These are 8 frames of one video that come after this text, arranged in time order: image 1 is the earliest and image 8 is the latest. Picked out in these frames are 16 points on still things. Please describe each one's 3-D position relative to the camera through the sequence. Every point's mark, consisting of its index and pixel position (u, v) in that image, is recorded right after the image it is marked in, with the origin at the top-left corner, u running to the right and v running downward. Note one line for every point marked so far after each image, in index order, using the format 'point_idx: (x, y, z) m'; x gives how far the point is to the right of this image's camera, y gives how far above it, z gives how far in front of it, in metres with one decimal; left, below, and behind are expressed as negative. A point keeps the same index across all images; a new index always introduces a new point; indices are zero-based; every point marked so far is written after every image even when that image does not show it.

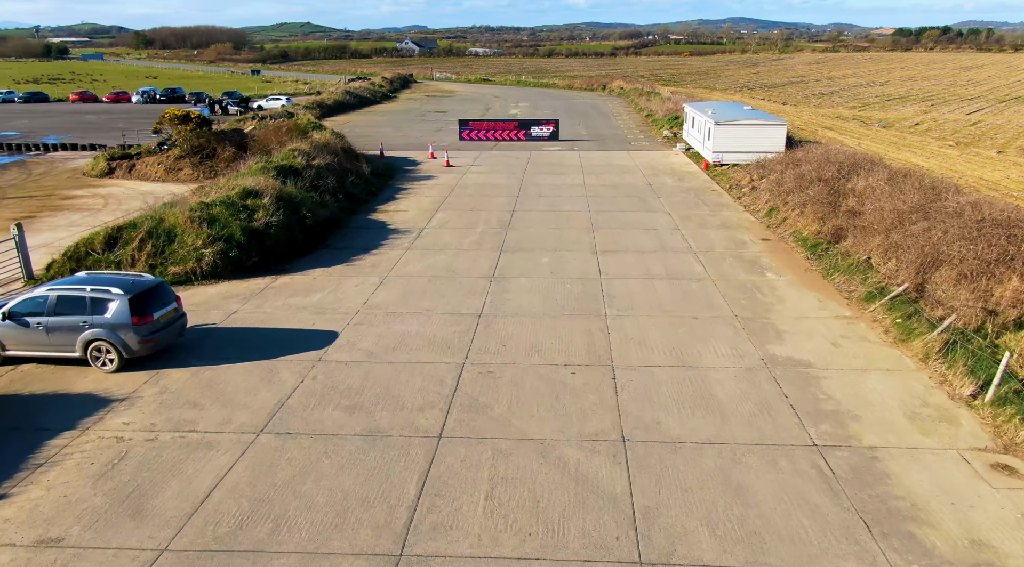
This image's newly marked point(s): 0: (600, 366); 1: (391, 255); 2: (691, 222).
0: (+1.1, -1.1, +10.1) m
1: (-2.5, +0.6, +16.1) m
2: (+4.2, +1.5, +18.5) m
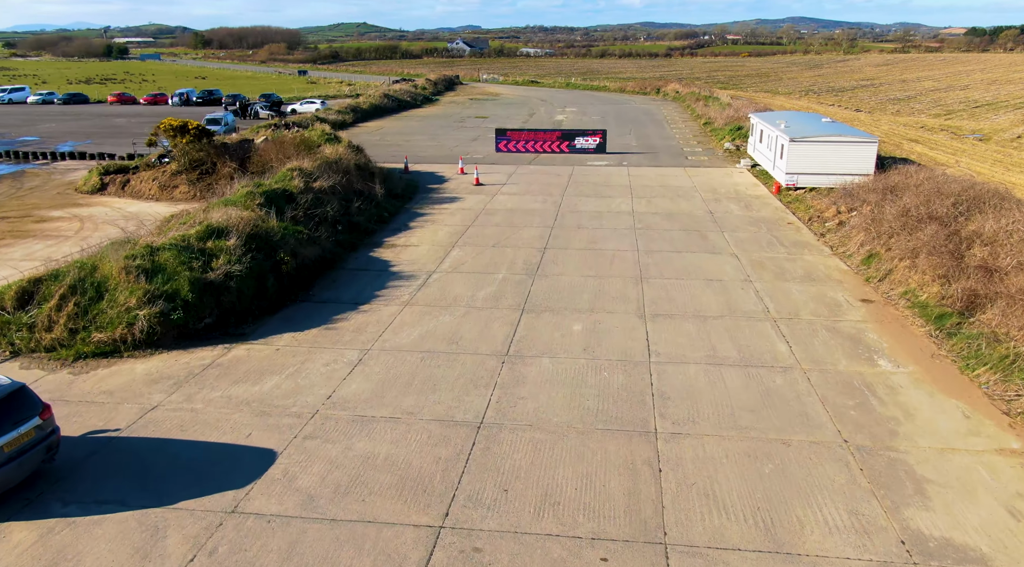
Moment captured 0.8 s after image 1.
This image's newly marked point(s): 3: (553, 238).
0: (+1.1, -2.2, +6.6) m
1: (-2.1, -0.5, +12.8) m
2: (+4.8, +0.3, +14.8) m
3: (+0.9, +1.0, +17.6) m
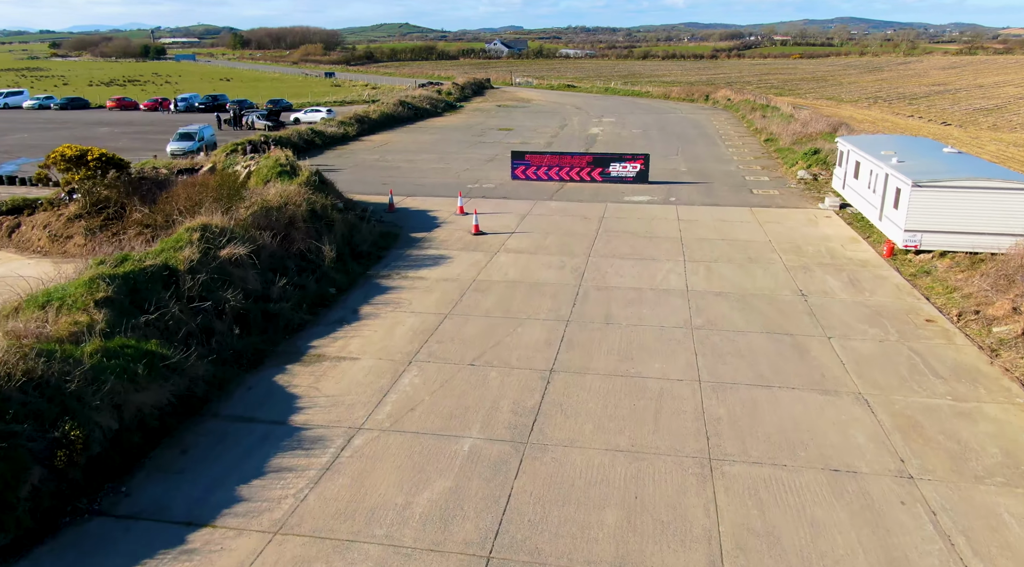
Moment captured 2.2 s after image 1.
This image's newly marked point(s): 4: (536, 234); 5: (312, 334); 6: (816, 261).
0: (+0.4, -4.2, +0.4) m
1: (-2.5, -2.4, +6.8) m
2: (+4.5, -1.7, +8.4) m
3: (+0.8, -0.9, +11.4) m
4: (+0.6, +1.2, +18.6) m
5: (-3.1, -0.8, +12.3) m
6: (+6.2, +0.5, +15.8) m
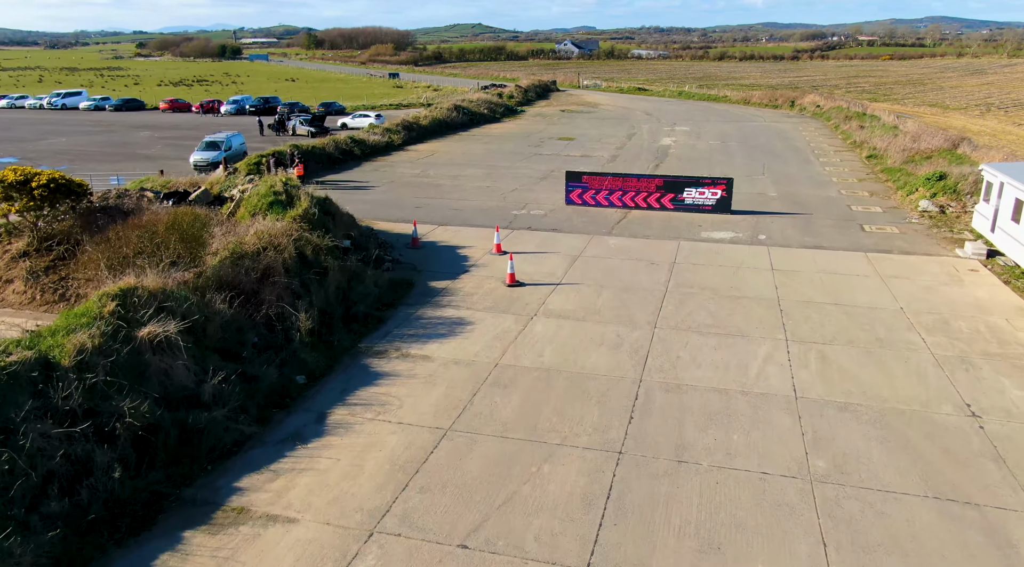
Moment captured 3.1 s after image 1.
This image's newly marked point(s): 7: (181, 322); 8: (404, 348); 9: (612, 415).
0: (-0.4, -5.4, -3.6) m
1: (-2.7, -3.5, +3.0) m
2: (+4.4, -3.1, +4.0) m
3: (+1.0, -2.2, +7.3) m
4: (+1.4, -0.1, +14.5) m
5: (-2.9, -1.9, +8.5) m
6: (+6.7, -0.9, +11.2) m
7: (-4.2, -0.5, +9.9) m
8: (-1.6, -1.0, +11.8) m
9: (+1.2, -1.6, +9.5) m
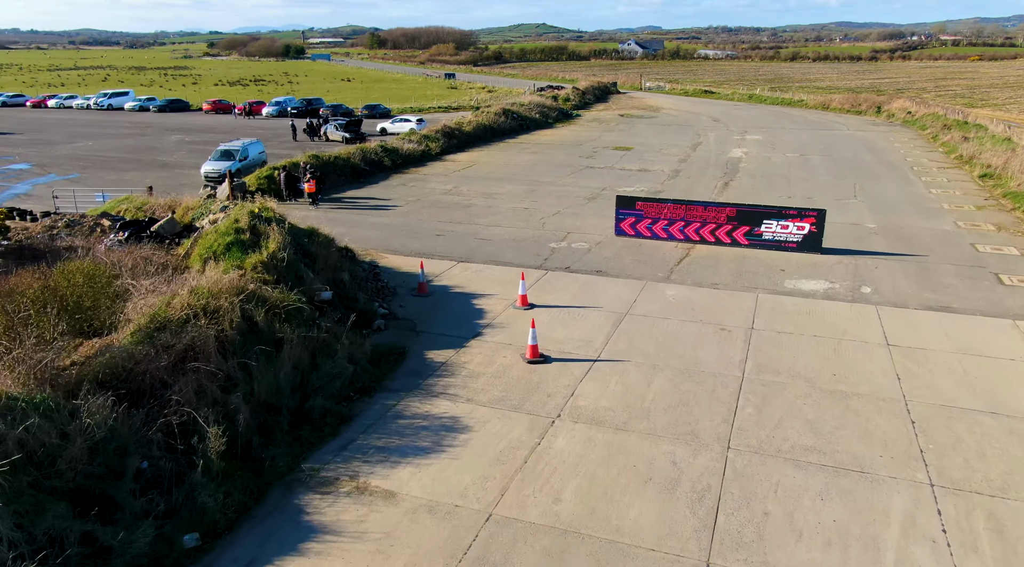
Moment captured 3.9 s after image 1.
0: (-1.6, -6.4, -7.2) m
1: (-3.4, -4.5, -0.5) m
2: (+3.8, -4.2, 0.0) m
3: (+0.7, -3.3, +3.6) m
4: (+1.7, -1.2, +10.7) m
5: (-3.1, -2.9, +5.1) m
6: (+6.7, -2.2, +7.1) m
7: (-4.3, -1.5, +6.6) m
8: (-1.6, -2.0, +8.2) m
9: (+1.1, -2.7, +5.7) m
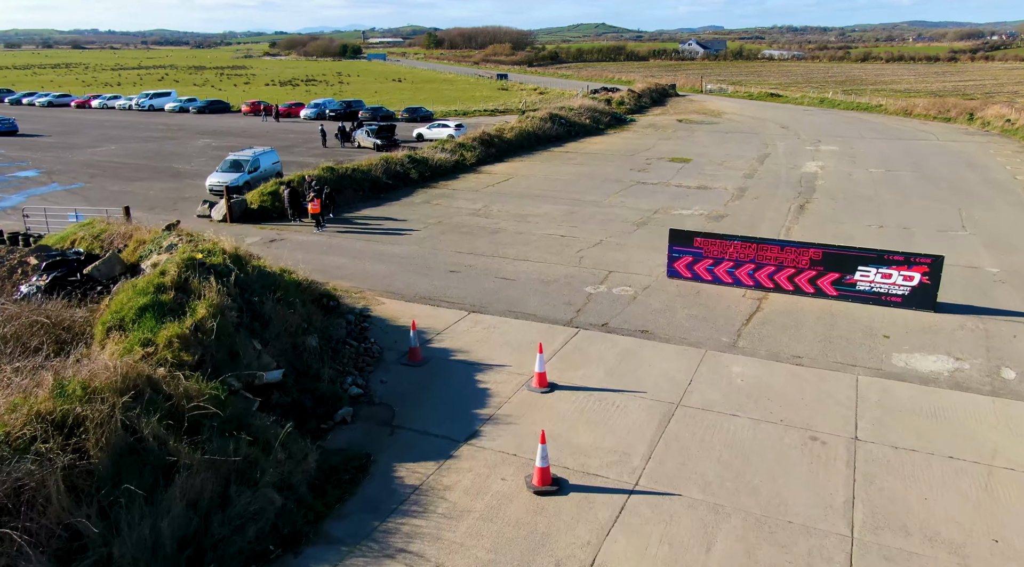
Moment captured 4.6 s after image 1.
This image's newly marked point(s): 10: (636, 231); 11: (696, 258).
0: (-3.0, -7.4, -10.3) m
1: (-4.2, -5.4, -3.5) m
2: (+3.0, -5.3, -3.5) m
3: (+0.1, -4.3, +0.3) m
4: (+1.6, -2.2, +7.3) m
5: (-3.5, -3.8, +2.0) m
6: (+6.4, -3.3, +3.3) m
7: (-4.6, -2.3, +3.6) m
8: (-1.8, -2.9, +5.1) m
9: (+0.7, -3.7, +2.4) m
10: (+3.0, +1.3, +18.9) m
11: (+3.4, +0.4, +14.5) m
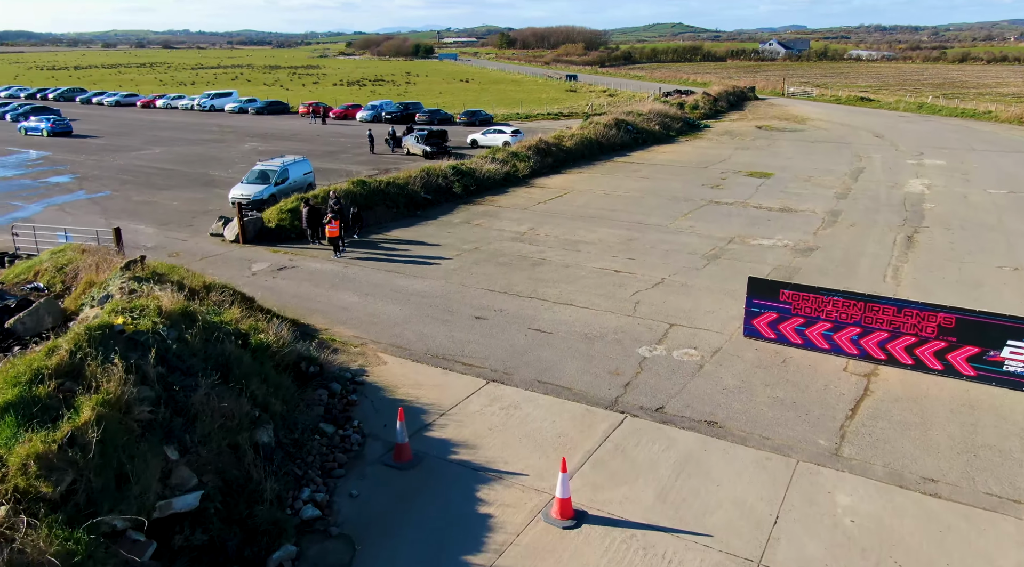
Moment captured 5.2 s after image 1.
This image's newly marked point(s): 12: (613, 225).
0: (-4.8, -8.1, -12.9) m
1: (-5.4, -6.1, -6.0) m
2: (+1.8, -6.2, -6.5) m
3: (-0.7, -5.1, -2.5) m
4: (+1.4, -3.1, +4.3) m
5: (-4.2, -4.6, -0.5) m
6: (+5.8, -4.3, -0.1) m
7: (-5.1, -3.0, +1.1) m
8: (-2.2, -3.7, +2.4) m
9: (0.0, -4.5, -0.5) m
10: (+4.0, +0.4, +15.8) m
11: (+3.9, -0.5, +11.3) m
12: (+2.5, +1.5, +19.5) m
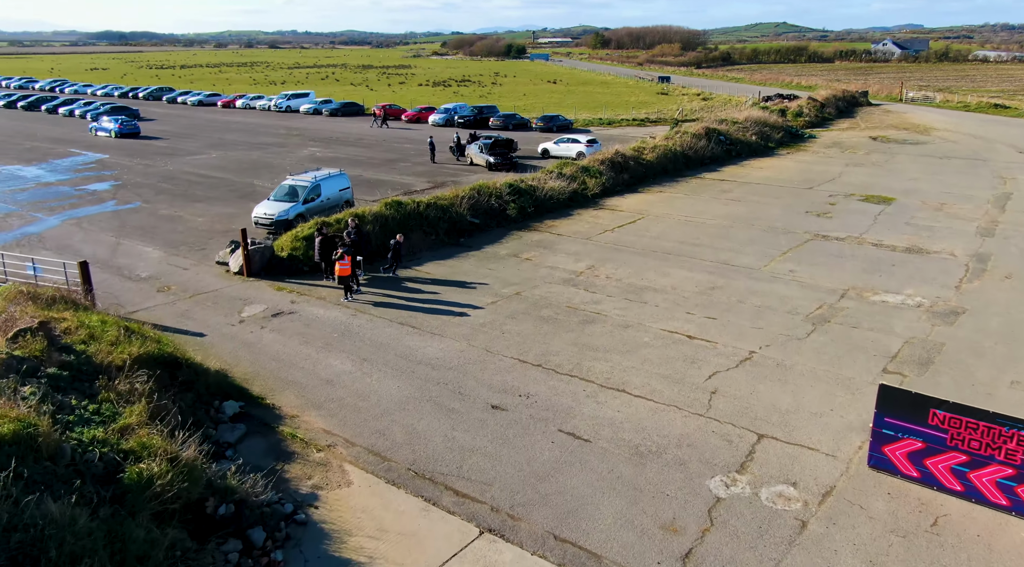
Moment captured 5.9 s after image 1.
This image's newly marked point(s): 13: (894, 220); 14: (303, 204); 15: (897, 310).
0: (-7.6, -8.9, -15.5) m
1: (-7.4, -6.9, -8.6) m
2: (-0.3, -7.2, -10.0) m
3: (-2.3, -6.0, -5.8) m
4: (+0.7, -4.1, +0.8) m
5: (-5.5, -5.4, -3.4) m
6: (+4.5, -5.5, -4.0) m
7: (-6.1, -3.9, -1.6) m
8: (-3.1, -4.6, -0.7) m
9: (-1.3, -5.5, -3.9) m
10: (+4.6, -0.8, +11.9) m
11: (+4.0, -1.6, +7.5) m
12: (+3.6, +0.4, +15.7) m
13: (+9.4, +1.5, +19.3) m
14: (-5.2, +2.0, +19.4) m
15: (+6.5, -0.5, +13.2) m
